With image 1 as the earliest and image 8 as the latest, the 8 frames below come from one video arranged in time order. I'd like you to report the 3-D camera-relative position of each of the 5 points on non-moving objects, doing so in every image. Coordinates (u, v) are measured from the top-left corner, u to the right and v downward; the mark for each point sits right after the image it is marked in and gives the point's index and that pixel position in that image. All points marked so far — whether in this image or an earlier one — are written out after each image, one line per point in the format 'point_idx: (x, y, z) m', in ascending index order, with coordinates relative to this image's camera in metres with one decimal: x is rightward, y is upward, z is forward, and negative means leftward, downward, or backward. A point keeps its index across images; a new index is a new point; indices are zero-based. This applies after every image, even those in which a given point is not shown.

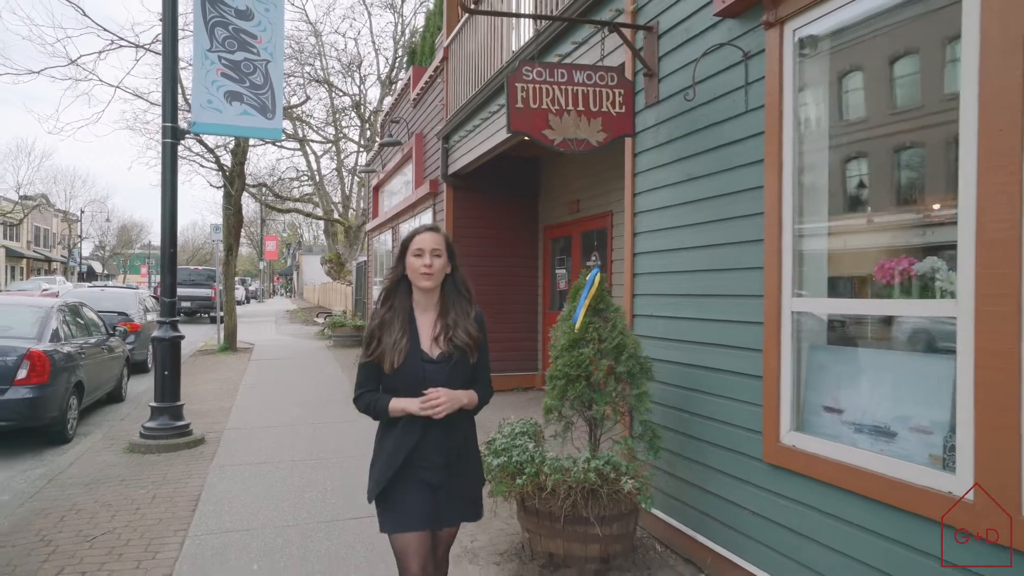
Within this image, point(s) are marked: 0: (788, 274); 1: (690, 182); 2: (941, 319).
0: (+1.3, +0.1, +3.3) m
1: (+1.0, +0.6, +4.0) m
2: (+1.5, -0.1, +2.7) m
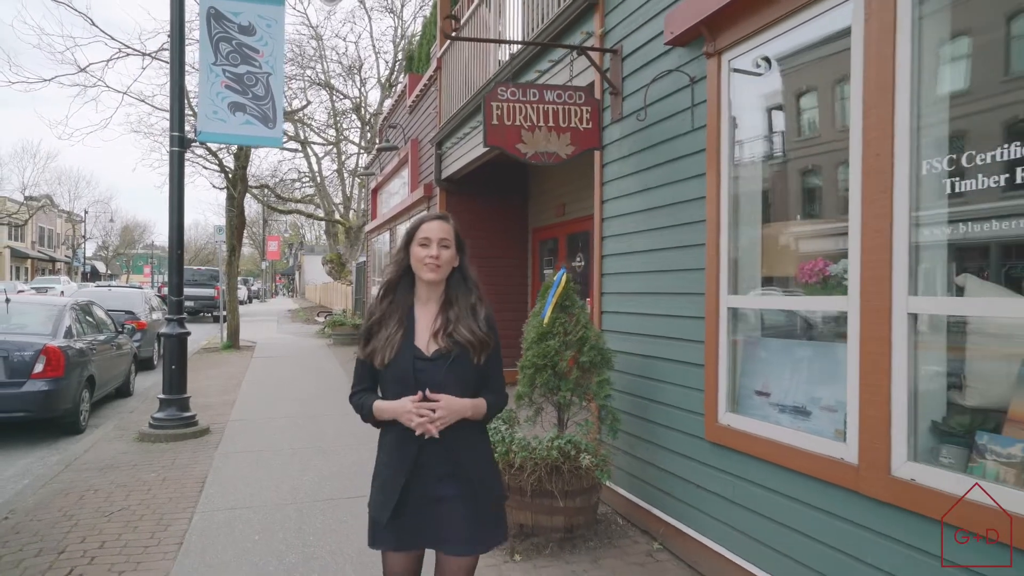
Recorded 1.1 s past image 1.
0: (+1.1, +0.1, +3.7) m
1: (+0.9, +0.6, +4.5) m
2: (+1.4, -0.1, +3.1) m
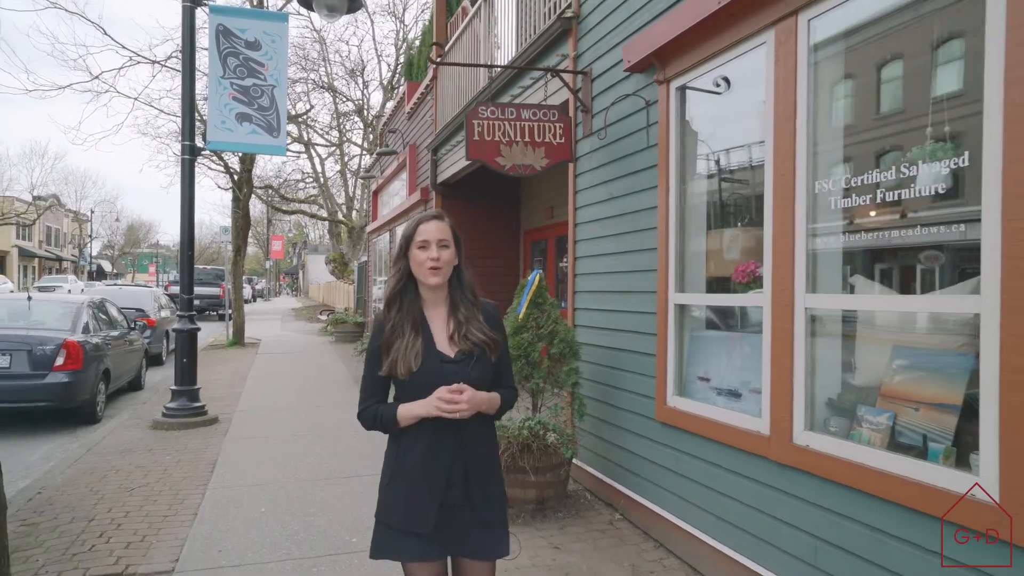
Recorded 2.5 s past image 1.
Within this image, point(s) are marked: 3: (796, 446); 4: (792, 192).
0: (+1.0, +0.1, +4.2) m
1: (+0.7, +0.6, +5.0) m
2: (+1.2, -0.1, +3.6) m
3: (+1.3, -0.7, +3.2) m
4: (+1.3, +0.4, +3.2) m
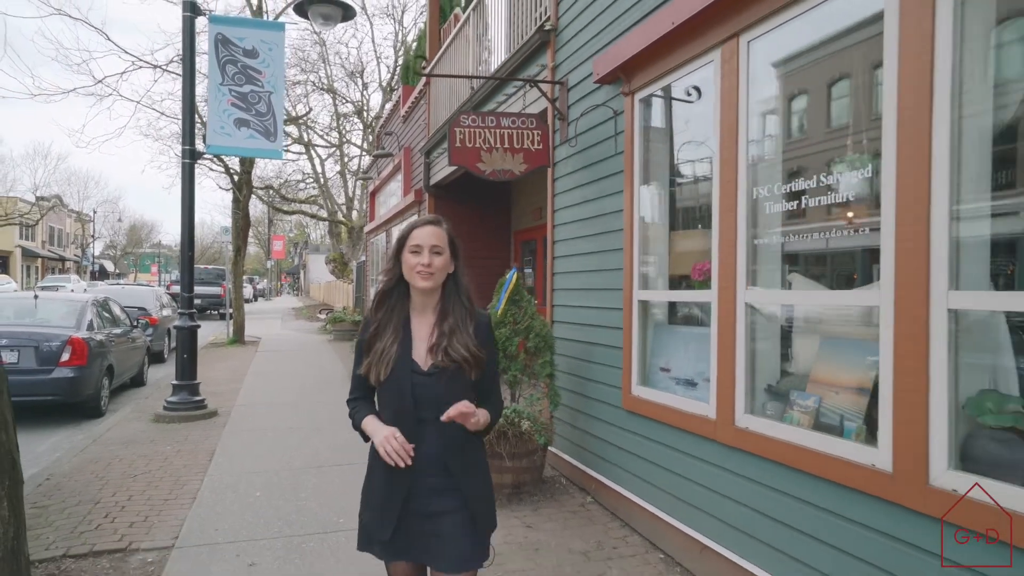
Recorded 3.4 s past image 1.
0: (+0.8, +0.1, +4.6) m
1: (+0.6, +0.6, +5.3) m
2: (+1.1, -0.1, +3.9) m
3: (+1.1, -0.7, +3.5) m
4: (+1.1, +0.5, +3.5) m
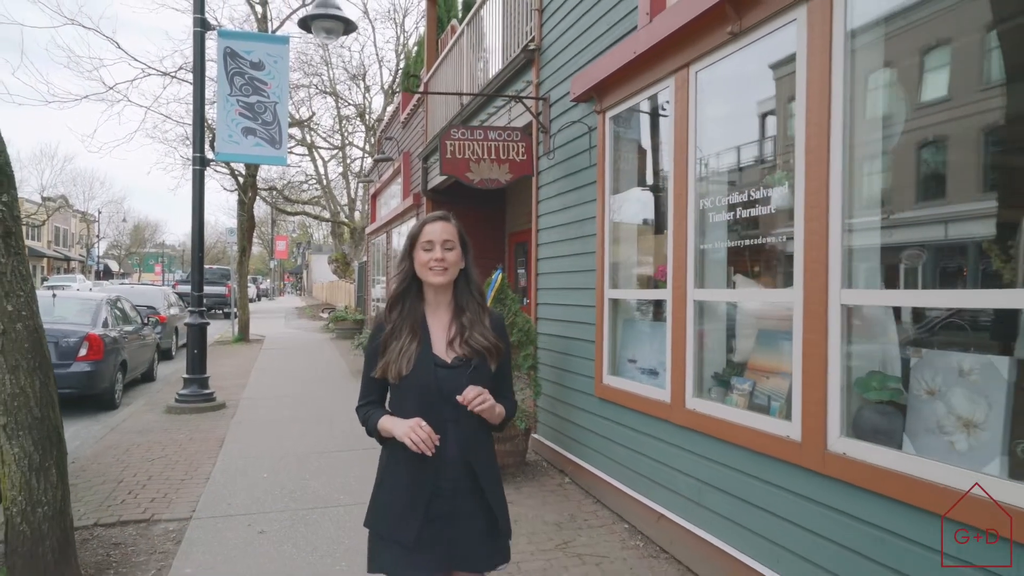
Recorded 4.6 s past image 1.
0: (+0.7, +0.1, +5.0) m
1: (+0.4, +0.6, +5.8) m
2: (+1.0, -0.1, +4.4) m
3: (+1.0, -0.7, +4.0) m
4: (+1.0, +0.5, +4.0) m
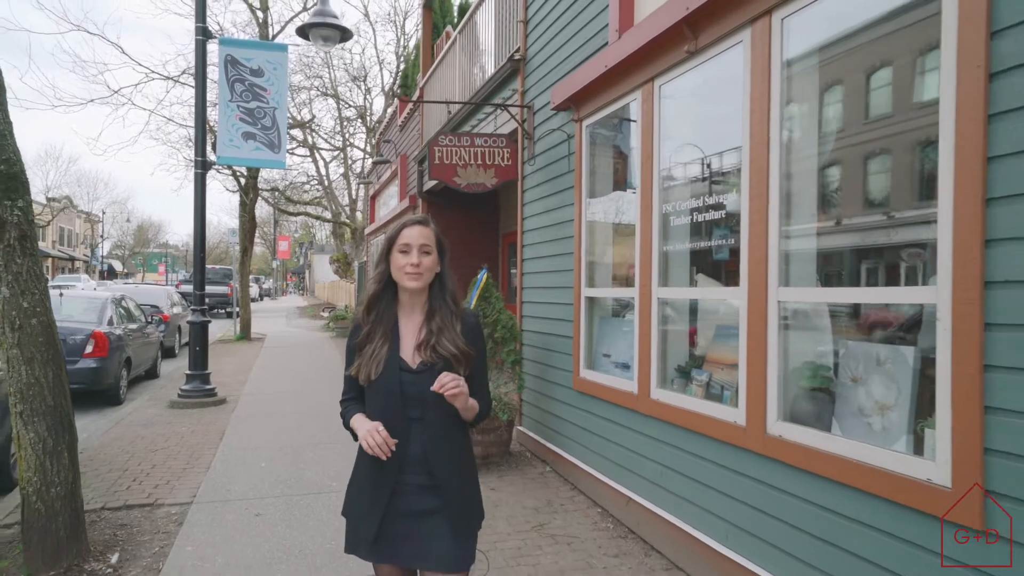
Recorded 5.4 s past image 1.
0: (+0.6, +0.1, +5.3) m
1: (+0.3, +0.6, +6.1) m
2: (+0.8, -0.1, +4.7) m
3: (+0.8, -0.7, +4.3) m
4: (+0.8, +0.5, +4.3) m
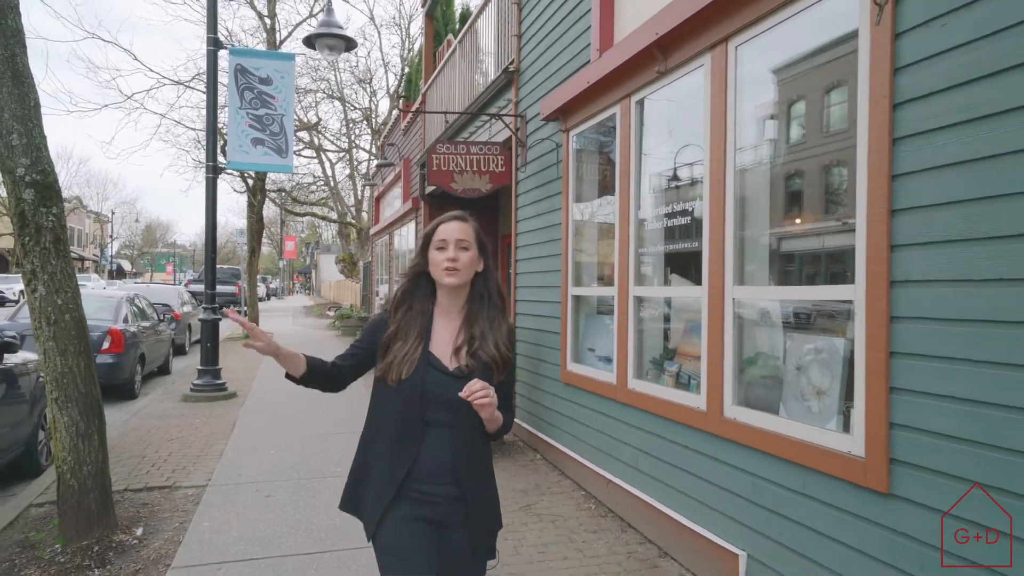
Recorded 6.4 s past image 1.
0: (+0.5, +0.1, +5.7) m
1: (+0.3, +0.7, +6.5) m
2: (+0.7, -0.1, +5.1) m
3: (+0.8, -0.7, +4.6) m
4: (+0.8, +0.5, +4.7) m
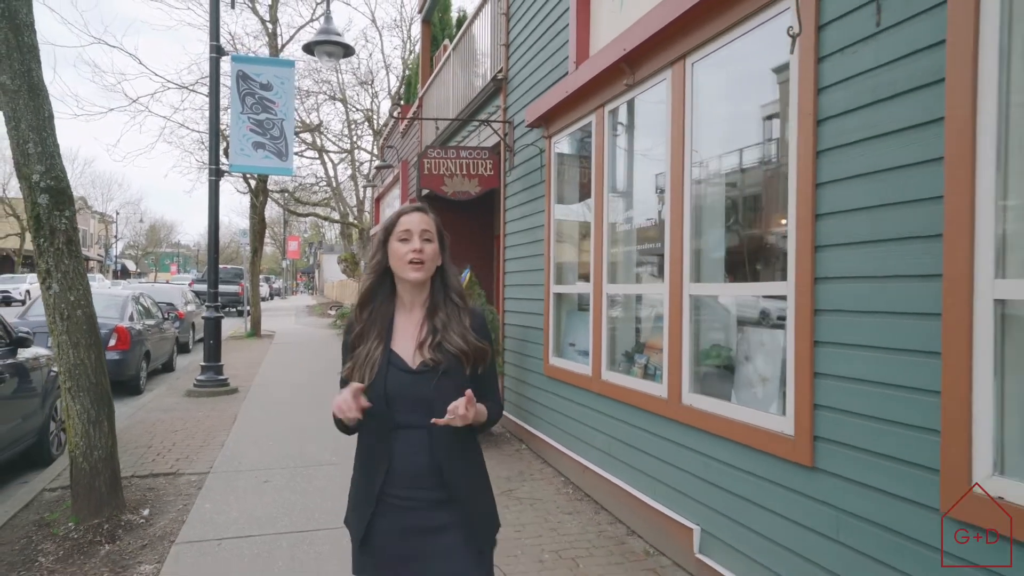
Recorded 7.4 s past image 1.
0: (+0.4, +0.1, +6.0) m
1: (+0.1, +0.7, +6.8) m
2: (+0.6, 0.0, +5.4) m
3: (+0.6, -0.6, +5.0) m
4: (+0.6, +0.5, +5.0) m
